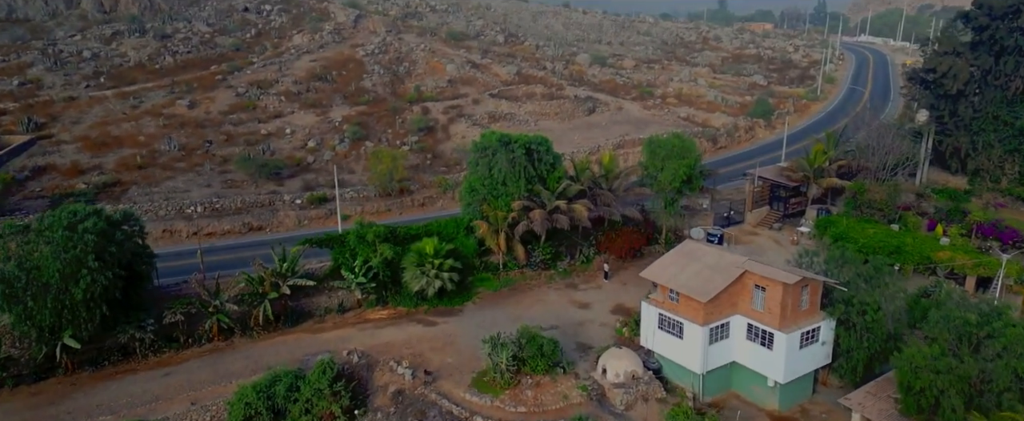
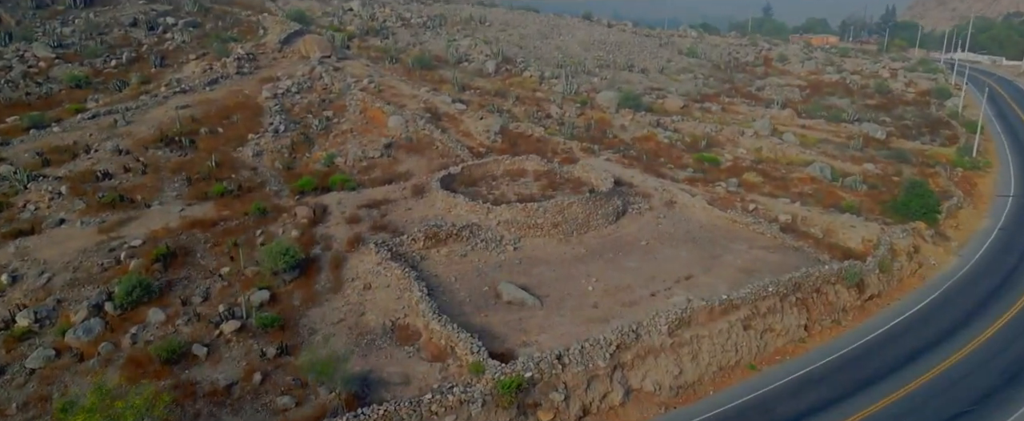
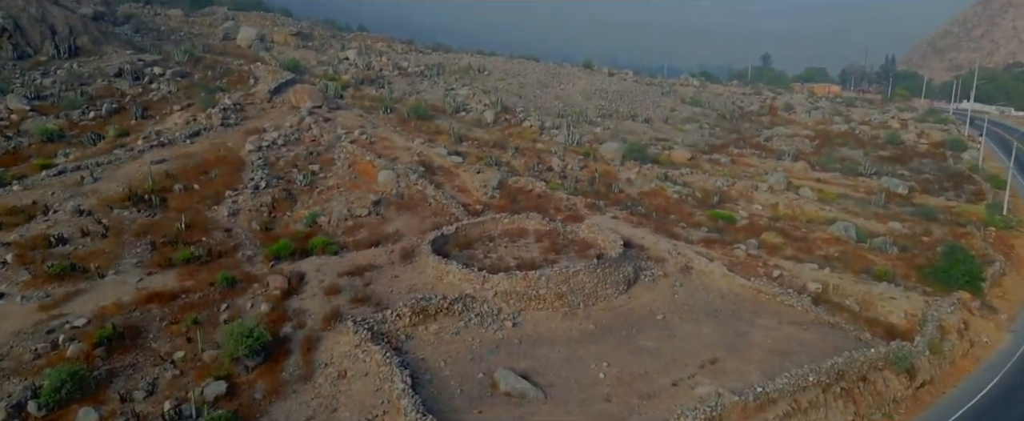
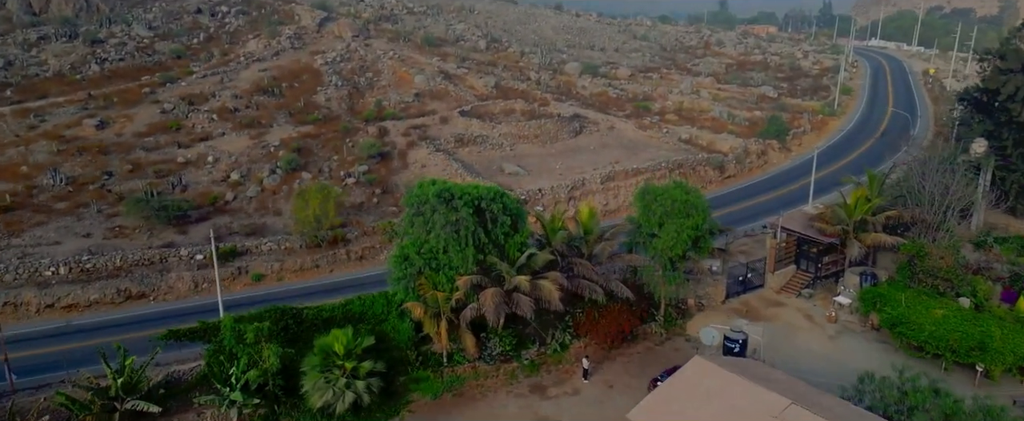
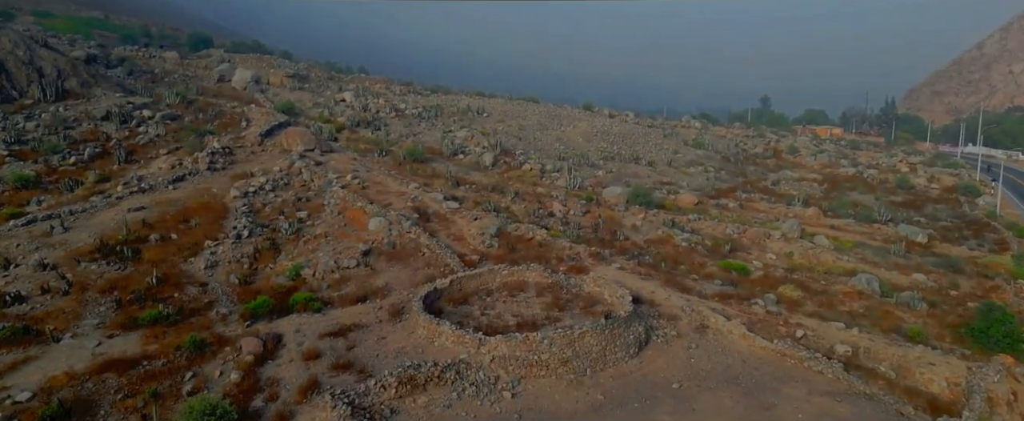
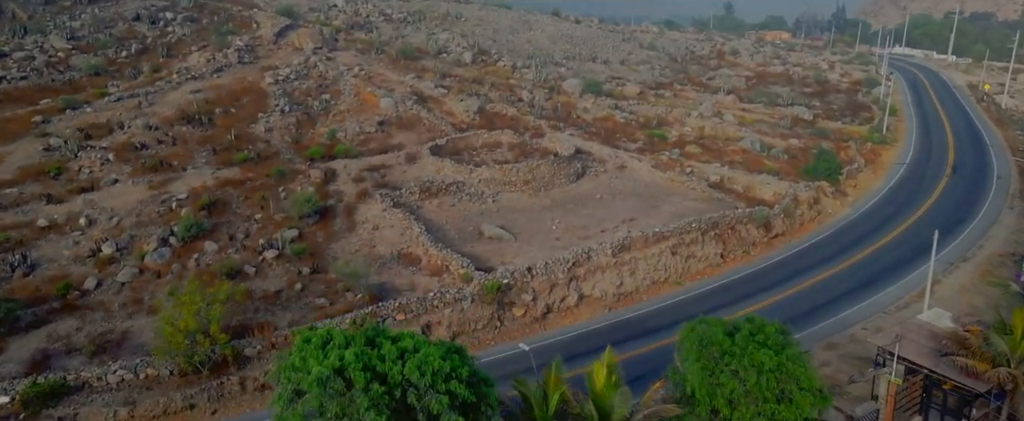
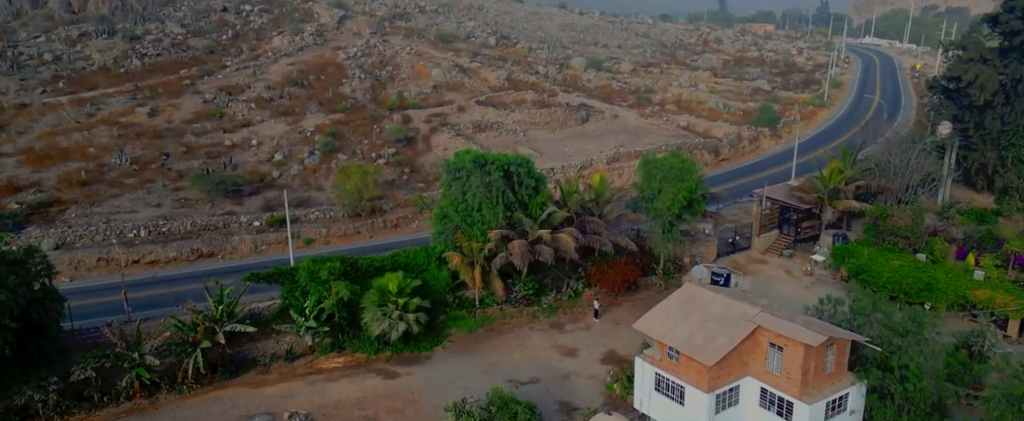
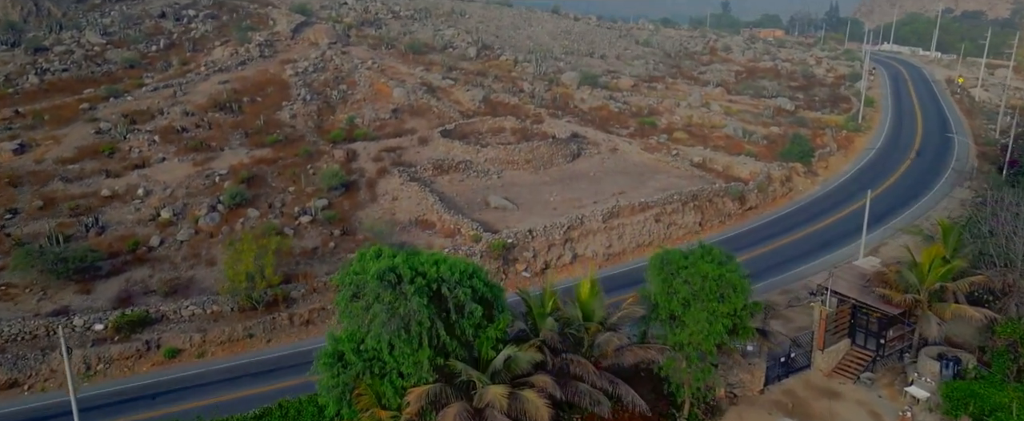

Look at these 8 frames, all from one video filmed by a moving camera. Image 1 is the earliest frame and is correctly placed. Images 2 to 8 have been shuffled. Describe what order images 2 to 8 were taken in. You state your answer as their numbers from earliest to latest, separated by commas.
7, 4, 8, 6, 2, 3, 5
